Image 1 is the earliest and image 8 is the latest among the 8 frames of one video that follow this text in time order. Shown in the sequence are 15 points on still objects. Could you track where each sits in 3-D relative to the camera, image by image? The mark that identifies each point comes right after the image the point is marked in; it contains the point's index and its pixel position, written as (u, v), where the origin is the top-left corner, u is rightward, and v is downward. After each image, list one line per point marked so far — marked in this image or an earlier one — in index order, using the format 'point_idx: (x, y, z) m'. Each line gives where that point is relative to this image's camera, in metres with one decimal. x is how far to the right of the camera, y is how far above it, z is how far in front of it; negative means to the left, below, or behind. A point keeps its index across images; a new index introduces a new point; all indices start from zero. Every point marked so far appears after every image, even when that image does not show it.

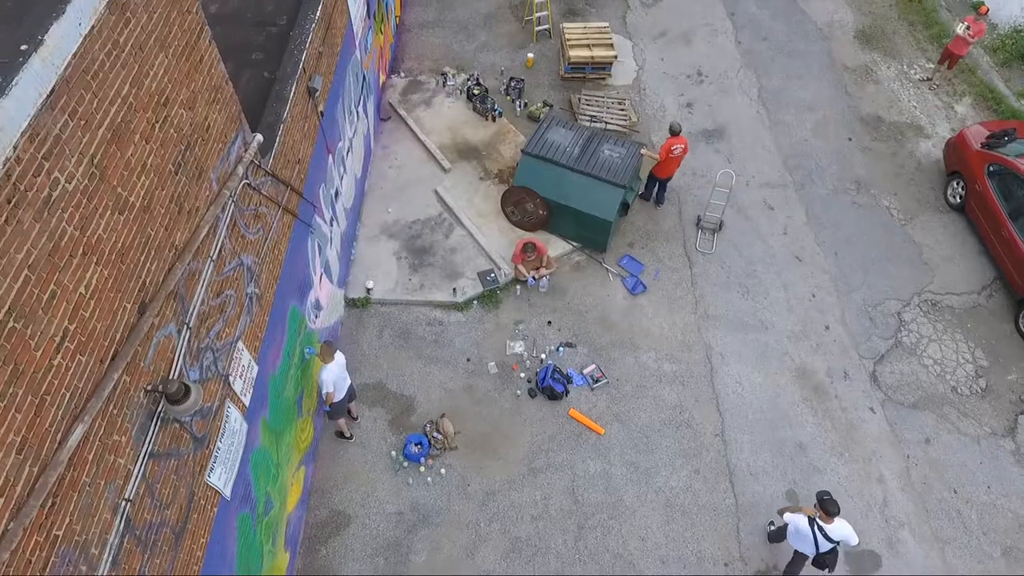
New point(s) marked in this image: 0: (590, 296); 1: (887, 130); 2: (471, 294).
0: (+1.1, -0.1, +10.2) m
1: (+6.6, +2.8, +12.6) m
2: (-0.6, -0.1, +10.0) m
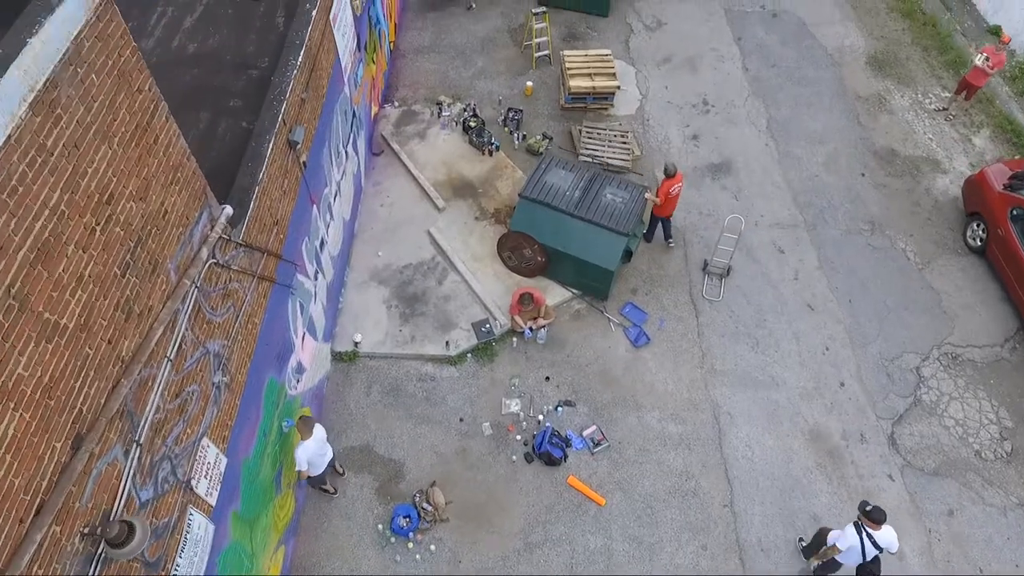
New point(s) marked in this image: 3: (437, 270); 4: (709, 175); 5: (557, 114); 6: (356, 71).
0: (+1.1, -0.8, +9.6) m
1: (+6.6, +2.1, +12.1) m
2: (-0.6, -0.8, +9.5) m
3: (-1.1, +0.3, +10.3) m
4: (+3.3, +1.9, +11.9) m
5: (+0.8, +3.2, +13.0) m
6: (-2.3, +3.3, +10.7) m
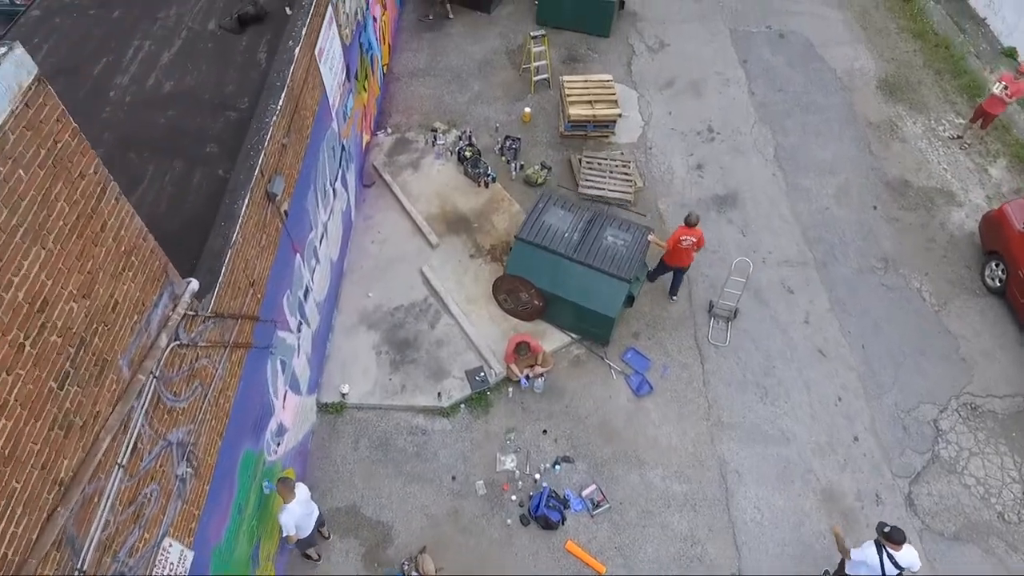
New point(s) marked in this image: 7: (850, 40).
0: (+1.0, -1.4, +9.2) m
1: (+6.5, +1.5, +11.6) m
2: (-0.7, -1.4, +9.0) m
3: (-1.1, -0.3, +9.9) m
4: (+3.2, +1.3, +11.5) m
5: (+0.8, +2.6, +12.5) m
6: (-2.4, +2.7, +10.2) m
7: (+6.9, +5.1, +14.7) m
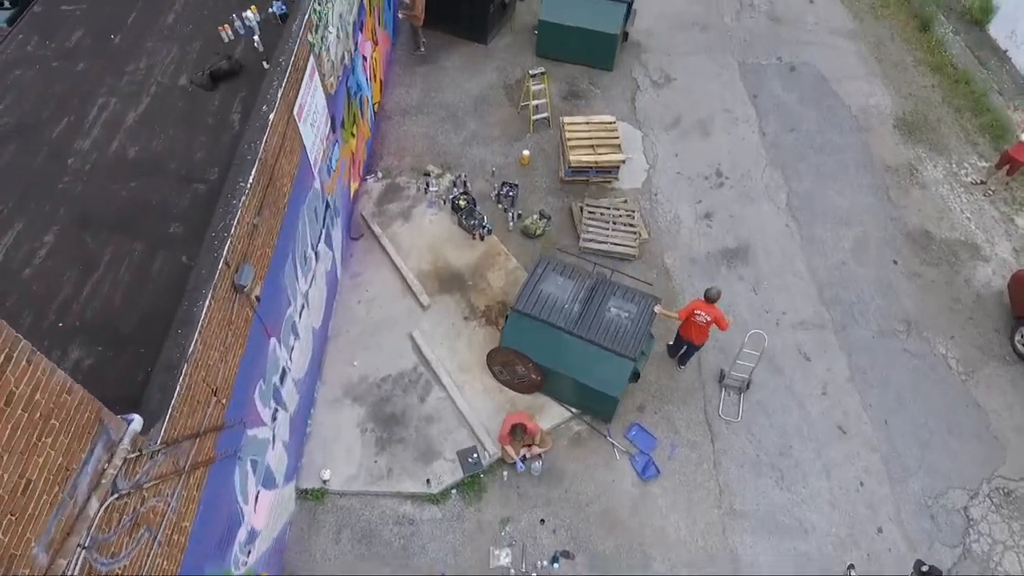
0: (+0.9, -2.3, +8.5) m
1: (+6.5, +0.6, +10.9) m
2: (-0.7, -2.3, +8.3) m
3: (-1.2, -1.2, +9.2) m
4: (+3.2, +0.4, +10.8) m
5: (+0.7, +1.7, +11.8) m
6: (-2.4, +1.8, +9.6) m
7: (+6.9, +4.2, +14.0) m
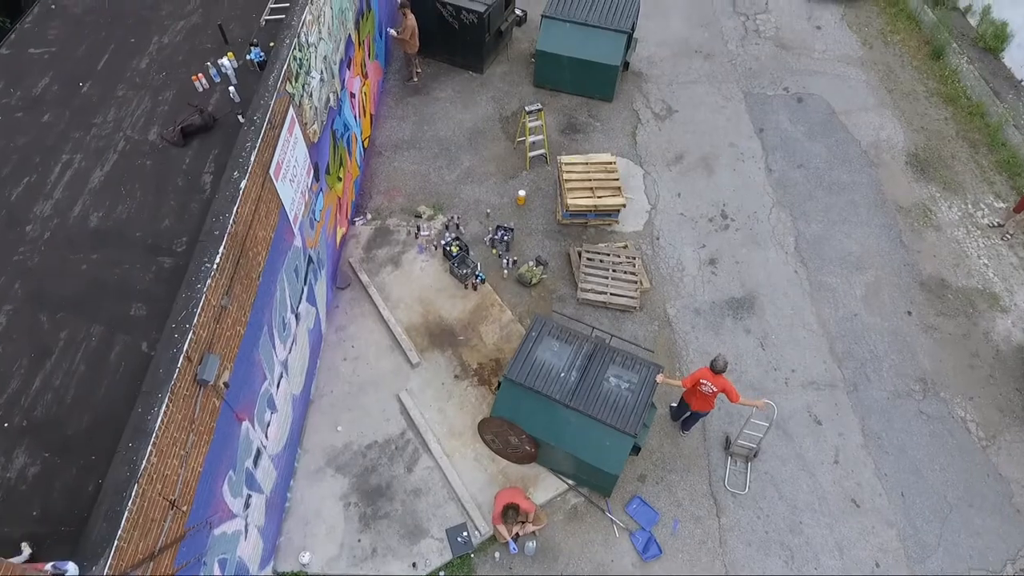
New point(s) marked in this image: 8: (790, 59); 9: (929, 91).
0: (+0.9, -3.1, +7.9) m
1: (+6.4, -0.2, +10.4) m
2: (-0.8, -3.0, +7.8) m
3: (-1.3, -2.0, +8.6) m
4: (+3.1, -0.4, +10.2) m
5: (+0.6, +0.9, +11.3) m
6: (-2.5, +1.0, +9.0) m
7: (+6.8, +3.5, +13.5) m
8: (+5.7, +4.7, +14.6) m
9: (+8.0, +3.8, +13.7) m
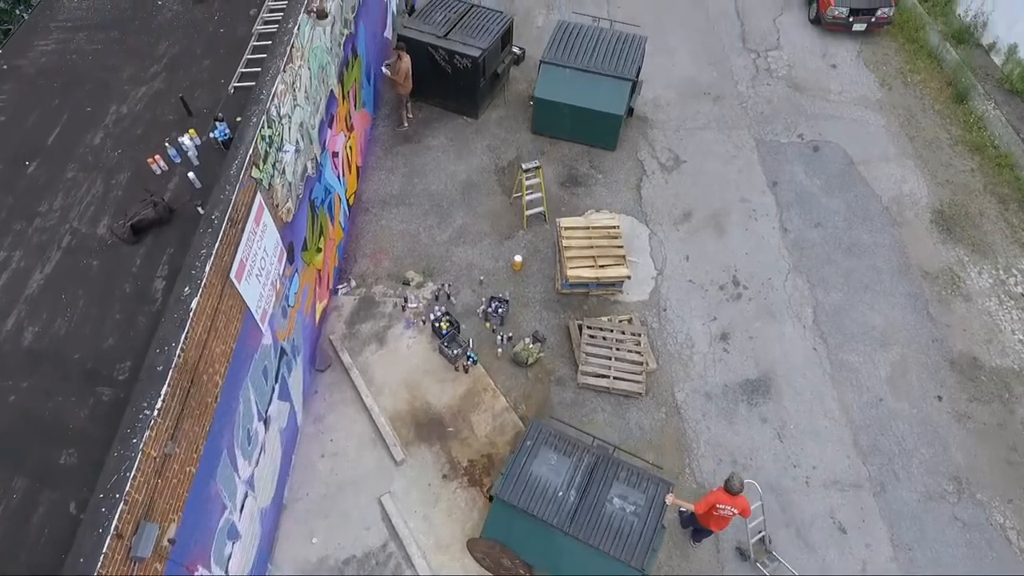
0: (+0.8, -4.1, +7.1) m
1: (+6.3, -1.3, +9.5) m
2: (-0.9, -4.1, +7.0) m
3: (-1.3, -3.0, +7.8) m
4: (+3.0, -1.5, +9.4) m
5: (+0.6, -0.2, +10.4) m
6: (-2.6, 0.0, +8.2) m
7: (+6.8, +2.4, +12.6) m
8: (+5.6, +3.6, +13.8) m
9: (+7.9, +2.7, +12.8) m
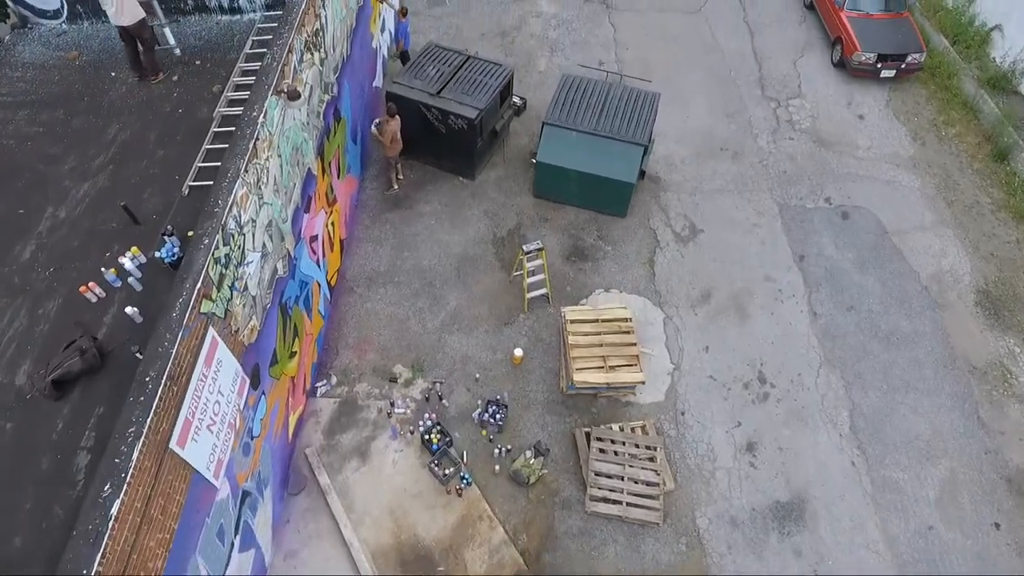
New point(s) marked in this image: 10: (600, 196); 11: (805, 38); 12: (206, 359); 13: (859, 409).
0: (+0.8, -5.4, +6.0) m
1: (+6.3, -2.6, +8.4) m
2: (-0.9, -5.4, +5.9) m
3: (-1.4, -4.3, +6.7) m
4: (+3.0, -2.8, +8.3) m
5: (+0.6, -1.5, +9.3) m
6: (-2.6, -1.3, +7.1) m
7: (+6.8, +1.1, +11.5) m
8: (+5.6, +2.3, +12.6) m
9: (+7.9, +1.4, +11.7) m
10: (+1.4, +1.4, +11.2) m
11: (+6.2, +5.3, +15.2) m
12: (-2.6, -0.6, +5.9) m
13: (+4.5, -1.6, +9.2) m
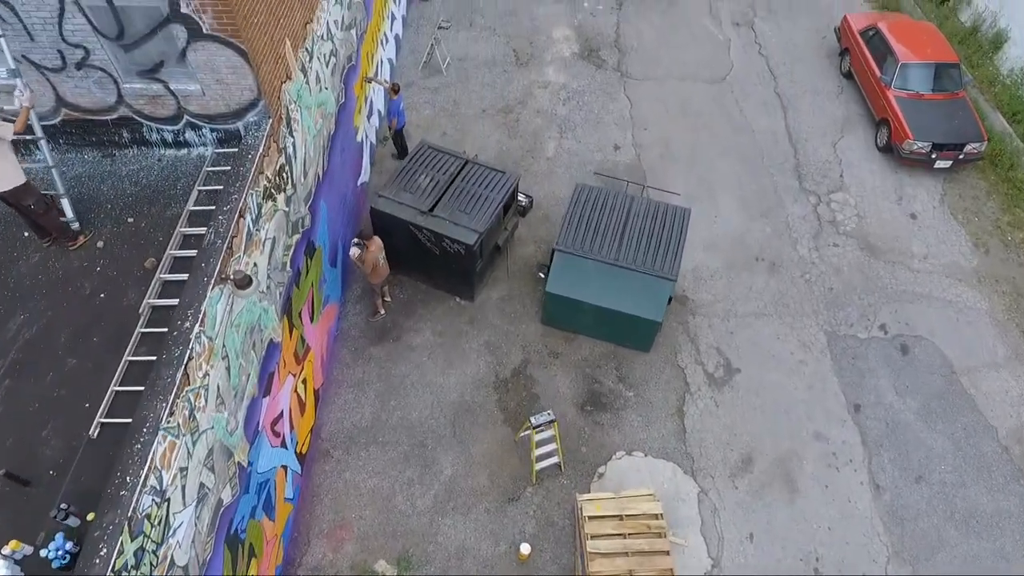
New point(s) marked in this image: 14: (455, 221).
0: (+0.8, -7.5, +4.3) m
1: (+6.4, -4.6, +6.8) m
2: (-0.9, -7.4, +4.2) m
3: (-1.3, -6.4, +5.1) m
4: (+3.1, -4.8, +6.6) m
5: (+0.6, -3.5, +7.7) m
6: (-2.5, -3.4, +5.5) m
7: (+6.8, -1.0, +9.9) m
8: (+5.7, +0.2, +11.0) m
9: (+8.0, -0.7, +10.1) m
10: (+1.4, -0.6, +9.6) m
11: (+6.3, +3.3, +13.6) m
12: (-2.5, -2.6, +4.3) m
13: (+4.6, -3.6, +7.6) m
14: (-0.8, +0.9, +9.5) m
